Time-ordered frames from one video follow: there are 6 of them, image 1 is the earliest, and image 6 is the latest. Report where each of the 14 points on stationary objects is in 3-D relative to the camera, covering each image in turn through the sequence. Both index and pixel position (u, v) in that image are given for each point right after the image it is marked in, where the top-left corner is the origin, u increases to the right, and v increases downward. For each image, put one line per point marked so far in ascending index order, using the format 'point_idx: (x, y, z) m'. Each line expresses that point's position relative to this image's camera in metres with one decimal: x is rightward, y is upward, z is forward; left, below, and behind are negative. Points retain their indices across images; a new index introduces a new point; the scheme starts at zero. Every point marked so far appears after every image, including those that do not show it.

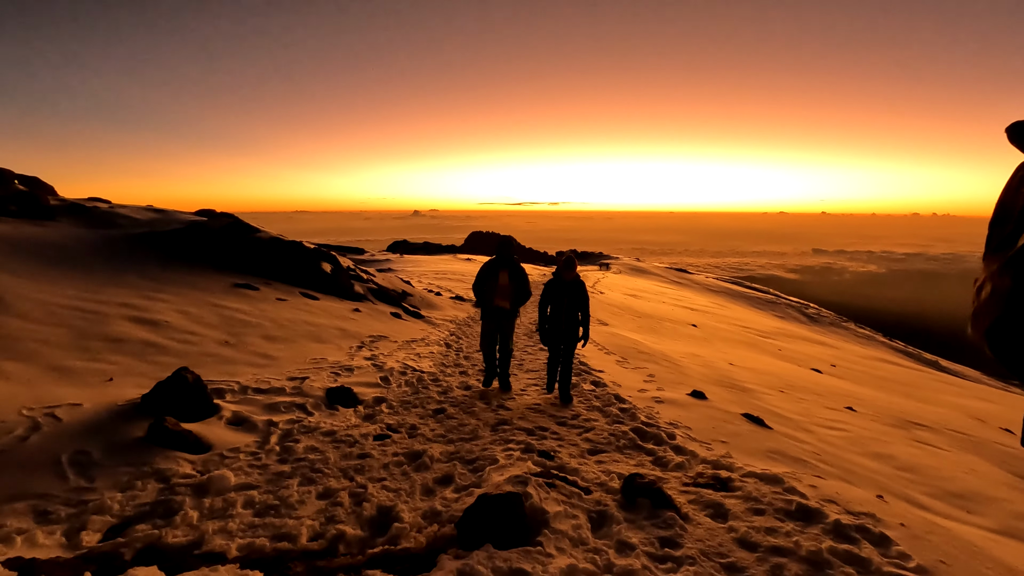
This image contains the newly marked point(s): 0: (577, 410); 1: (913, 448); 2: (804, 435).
0: (+1.0, -1.7, +7.3) m
1: (+6.9, -2.7, +8.1) m
2: (+4.5, -2.2, +7.2) m
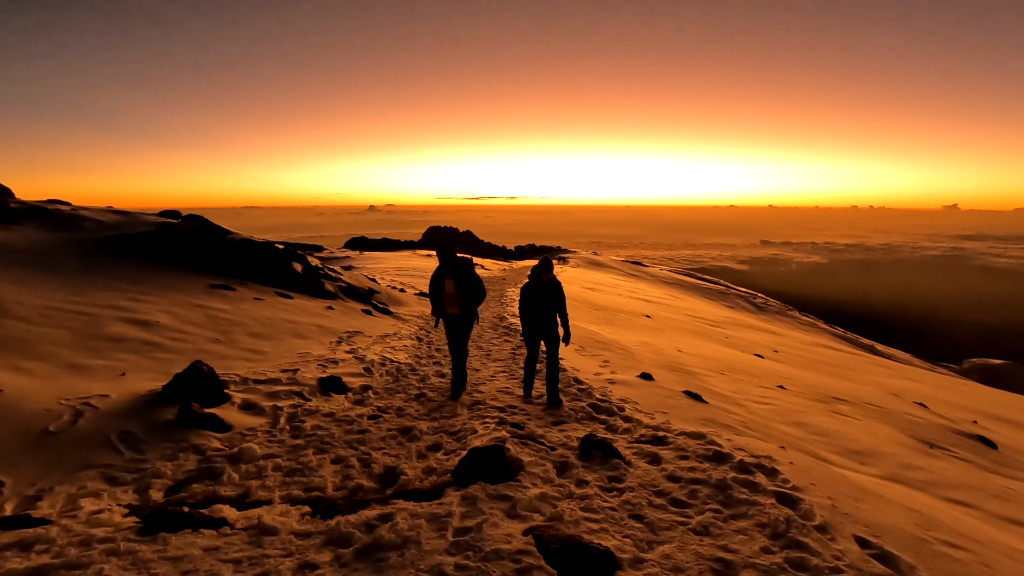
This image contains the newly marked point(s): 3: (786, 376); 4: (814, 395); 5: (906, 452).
0: (+0.5, -1.6, +8.1) m
1: (+6.3, -2.5, +9.4) m
2: (+4.0, -2.1, +8.3) m
3: (+8.0, -2.6, +13.9) m
4: (+7.4, -2.6, +11.8) m
5: (+6.5, -2.7, +7.9) m
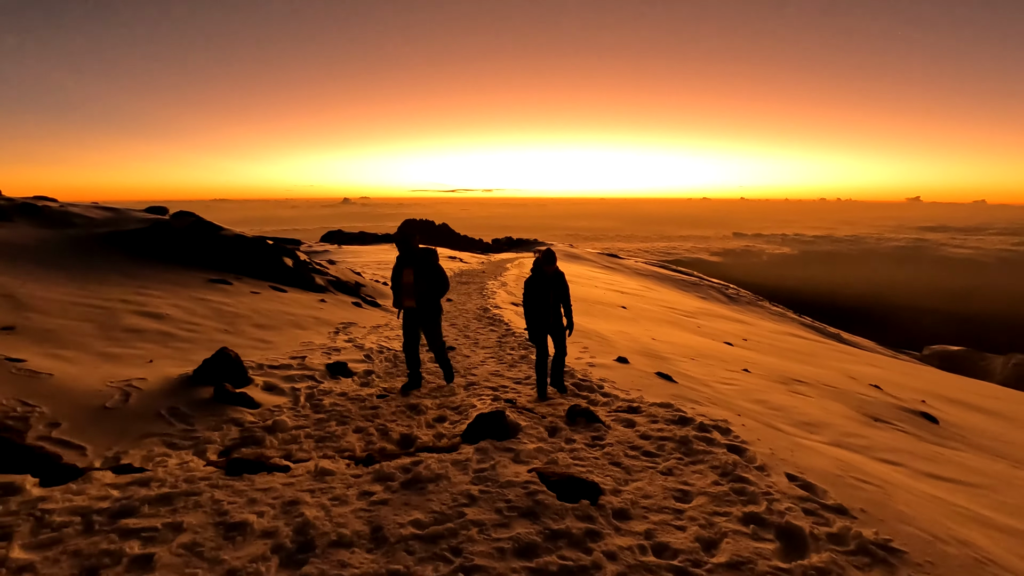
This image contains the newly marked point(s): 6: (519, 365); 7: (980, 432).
0: (+0.3, -1.5, +8.8) m
1: (+6.0, -2.3, +10.4) m
2: (+3.7, -1.9, +9.1) m
3: (+7.5, -2.3, +15.0) m
4: (+7.0, -2.4, +12.8) m
5: (+6.3, -2.5, +8.9) m
6: (+0.2, -1.4, +9.1) m
7: (+11.5, -3.6, +11.8) m
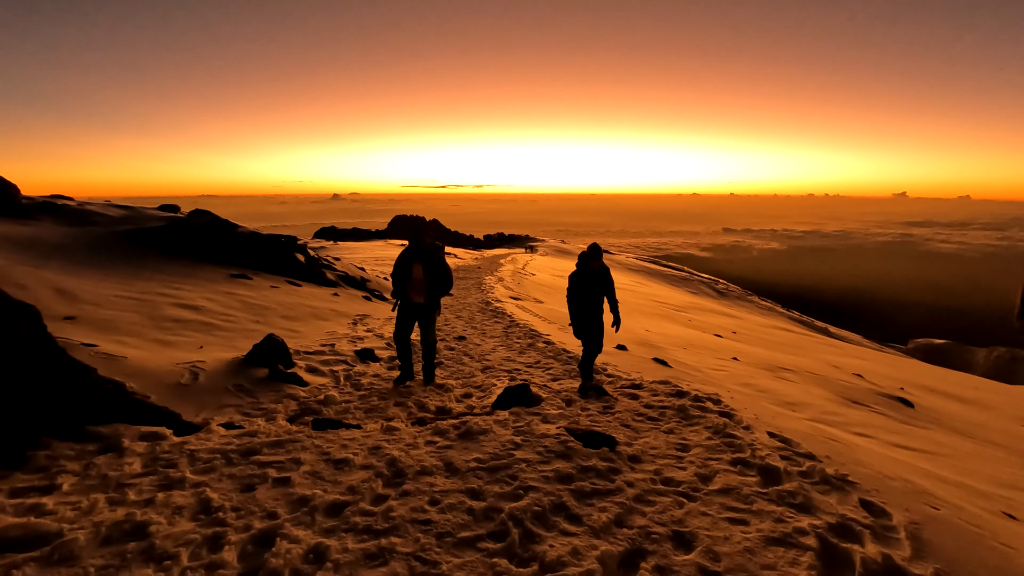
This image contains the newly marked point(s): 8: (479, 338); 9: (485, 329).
0: (+0.4, -1.4, +9.4) m
1: (+6.1, -2.1, +11.1) m
2: (+3.8, -1.7, +9.8) m
3: (+7.5, -2.1, +15.7) m
4: (+7.1, -2.2, +13.5) m
5: (+6.4, -2.3, +9.6) m
6: (+0.3, -1.3, +9.7) m
7: (+11.6, -3.4, +12.7) m
8: (-0.8, -1.1, +11.1) m
9: (-0.7, -1.0, +11.9) m
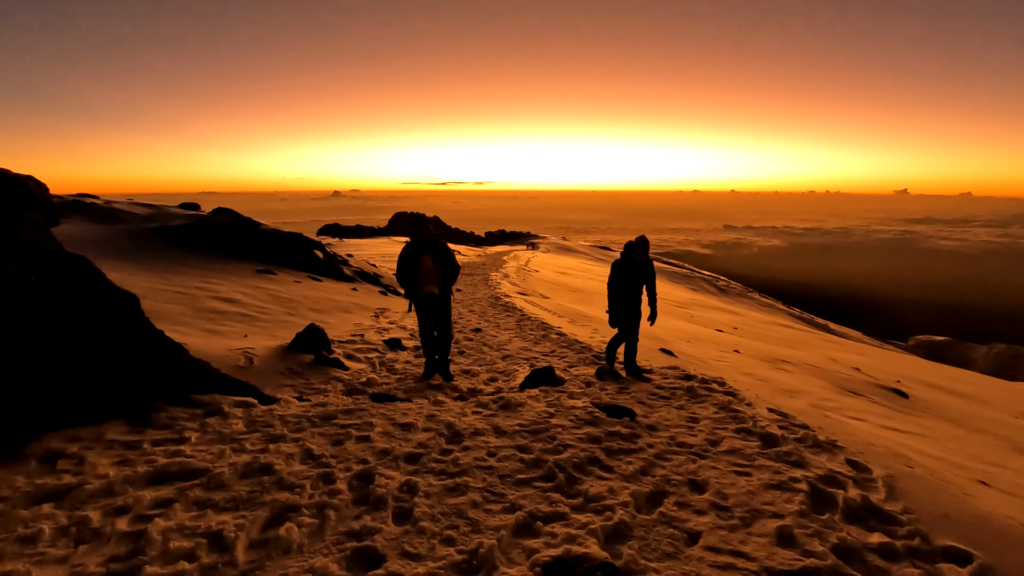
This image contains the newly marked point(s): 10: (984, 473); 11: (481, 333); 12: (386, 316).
0: (+0.7, -1.3, +9.9) m
1: (+6.4, -2.0, +11.6) m
2: (+4.1, -1.6, +10.3) m
3: (+7.8, -1.9, +16.2) m
4: (+7.4, -2.0, +14.0) m
5: (+6.7, -2.2, +10.1) m
6: (+0.6, -1.2, +10.2) m
7: (+11.9, -3.2, +13.2) m
8: (-0.5, -1.0, +11.5) m
9: (-0.5, -0.9, +12.4) m
10: (+5.9, -2.3, +6.0) m
11: (-0.8, -1.1, +11.0) m
12: (-3.2, -0.7, +11.7) m
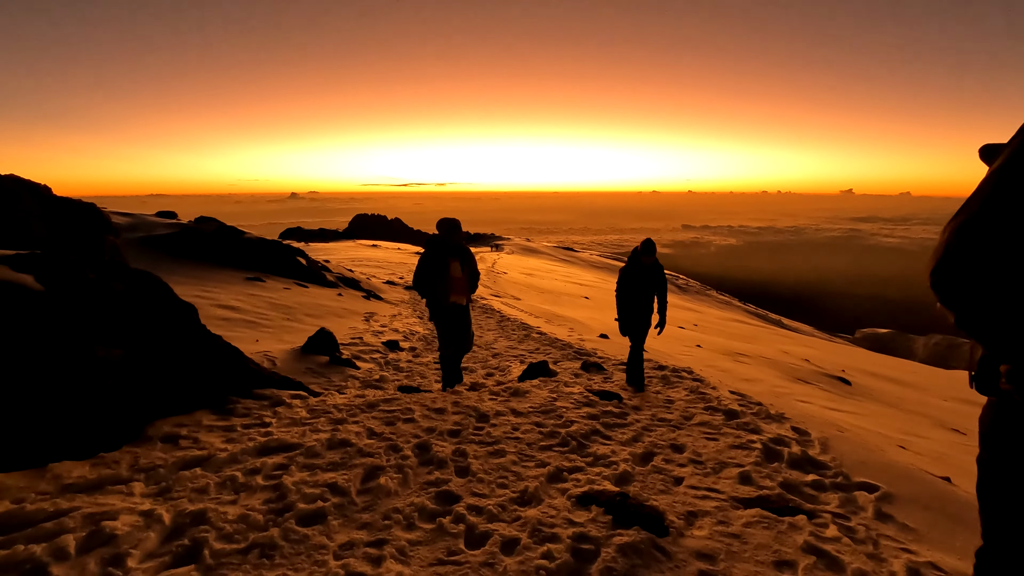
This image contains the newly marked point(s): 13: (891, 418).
0: (+0.4, -1.3, +10.6) m
1: (+5.9, -2.0, +12.8) m
2: (+3.7, -1.6, +11.3) m
3: (+6.9, -1.9, +17.4) m
4: (+6.7, -2.0, +15.2) m
5: (+6.3, -2.2, +11.3) m
6: (+0.2, -1.2, +11.0) m
7: (+11.3, -3.1, +14.7) m
8: (-1.0, -1.1, +12.2) m
9: (-1.0, -1.0, +13.1) m
10: (+5.8, -2.3, +7.1) m
11: (-1.2, -1.1, +11.7) m
12: (-3.7, -0.9, +12.2) m
13: (+7.3, -2.5, +9.2) m
